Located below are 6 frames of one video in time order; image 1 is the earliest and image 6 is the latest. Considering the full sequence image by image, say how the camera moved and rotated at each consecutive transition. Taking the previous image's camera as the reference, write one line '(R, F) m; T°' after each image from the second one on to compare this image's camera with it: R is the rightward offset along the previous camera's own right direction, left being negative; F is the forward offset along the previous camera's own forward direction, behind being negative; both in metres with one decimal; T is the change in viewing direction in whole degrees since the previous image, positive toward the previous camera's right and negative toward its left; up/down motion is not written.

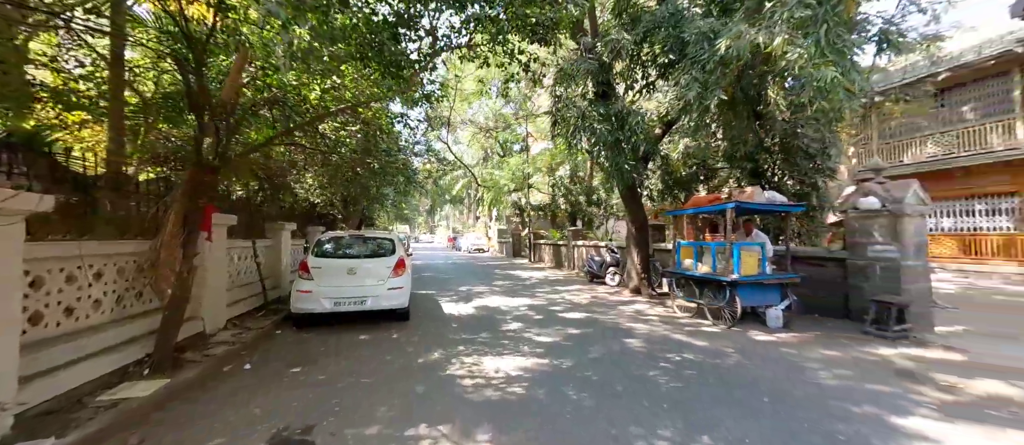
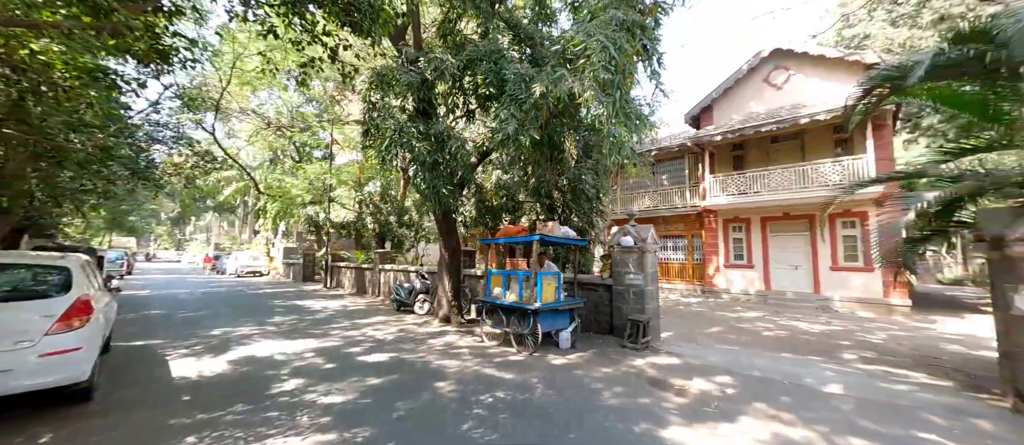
(+0.1, +0.6) m; +28°
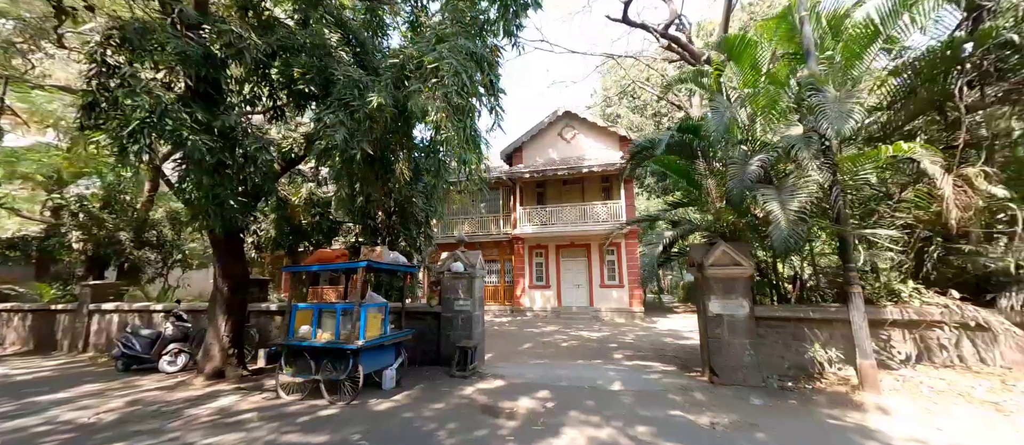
(-0.5, +0.4) m; +29°
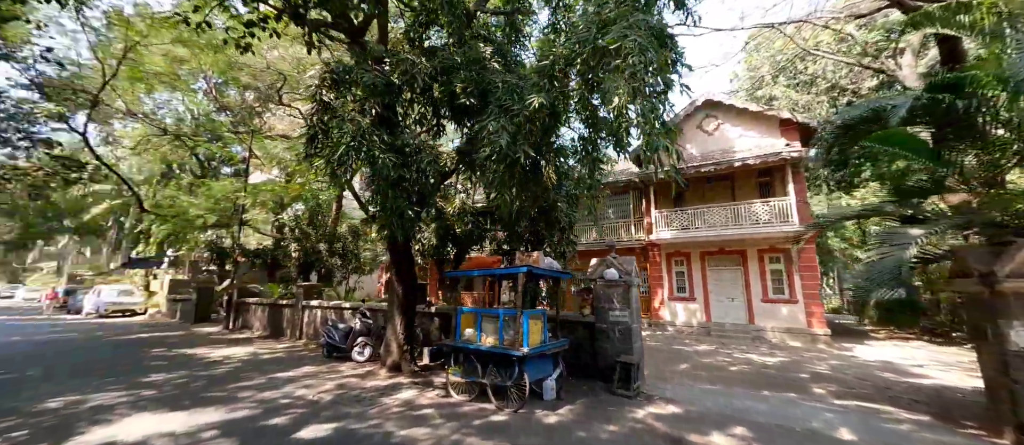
(-0.7, +0.4) m; -19°
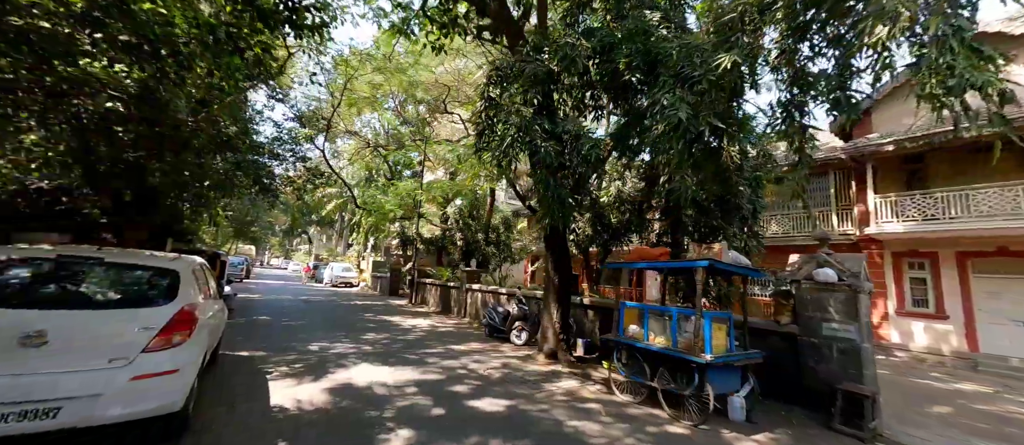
(-0.4, +0.3) m; -22°
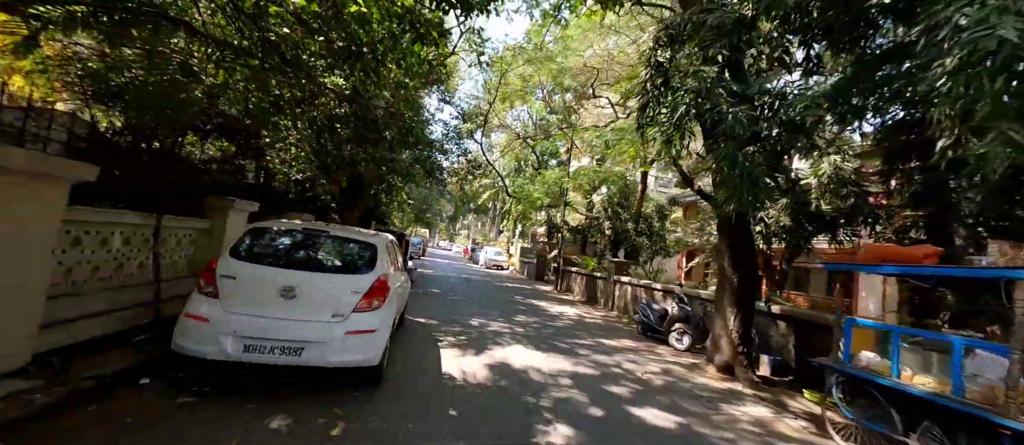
(-0.4, +0.6) m; -22°
